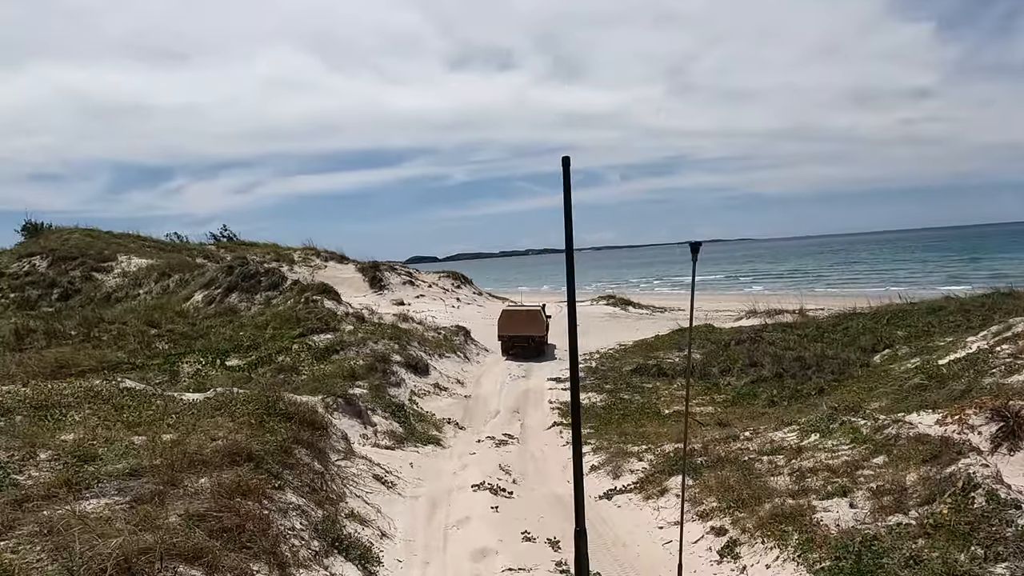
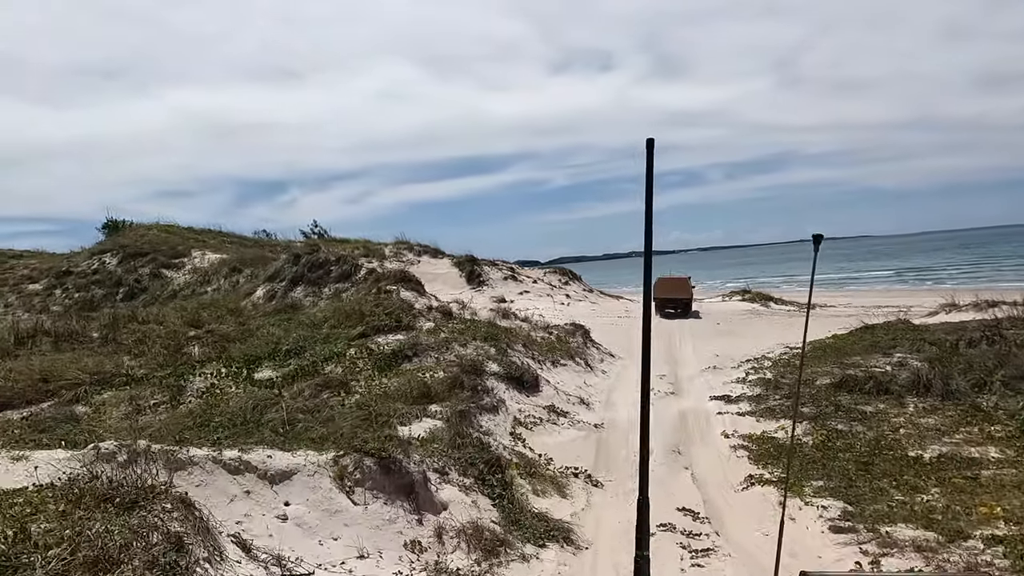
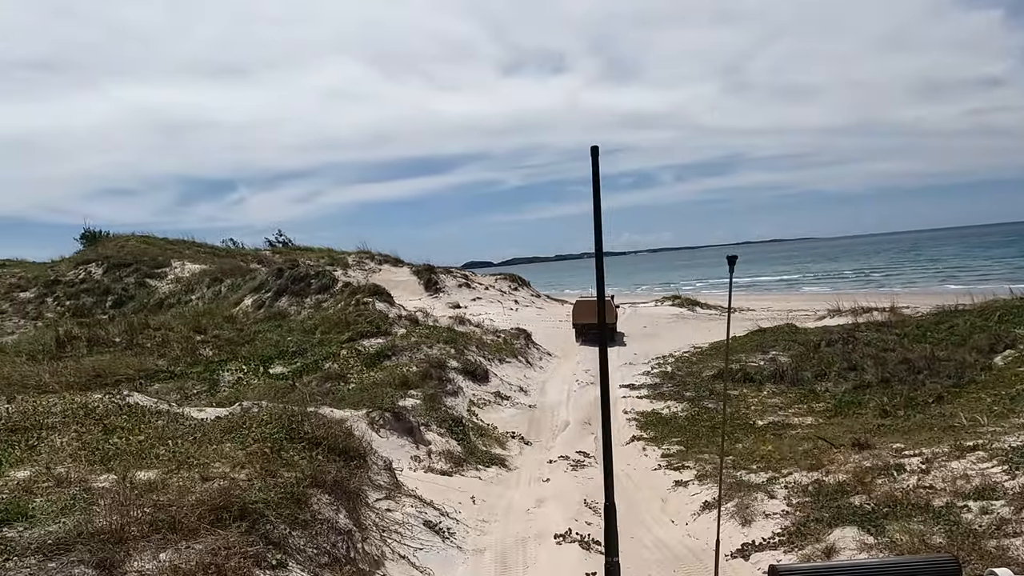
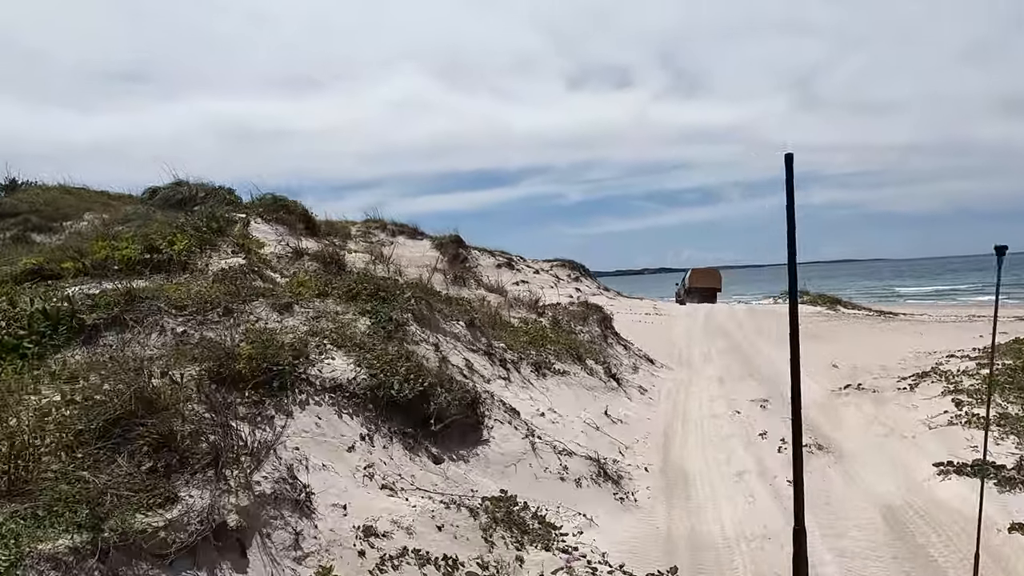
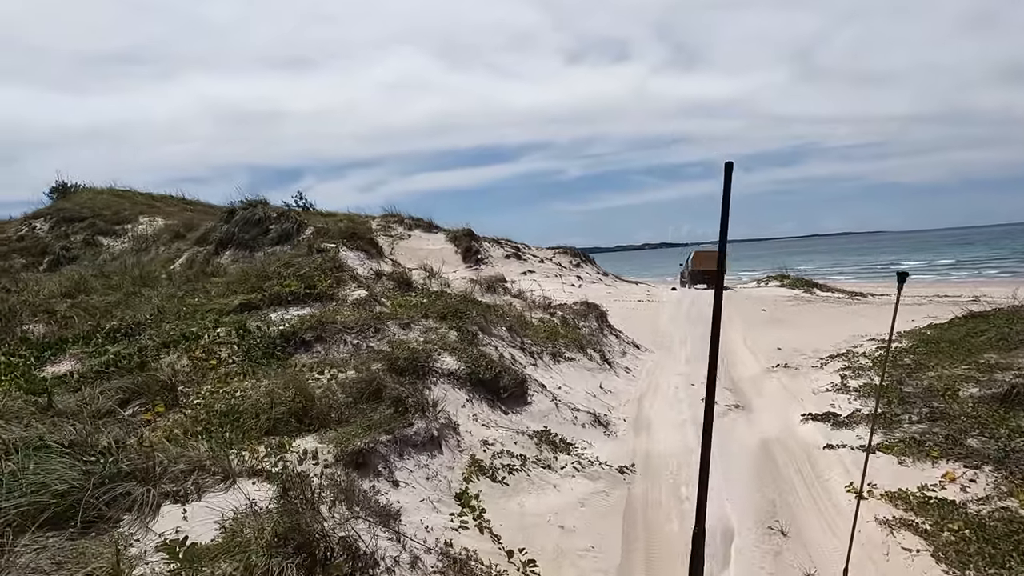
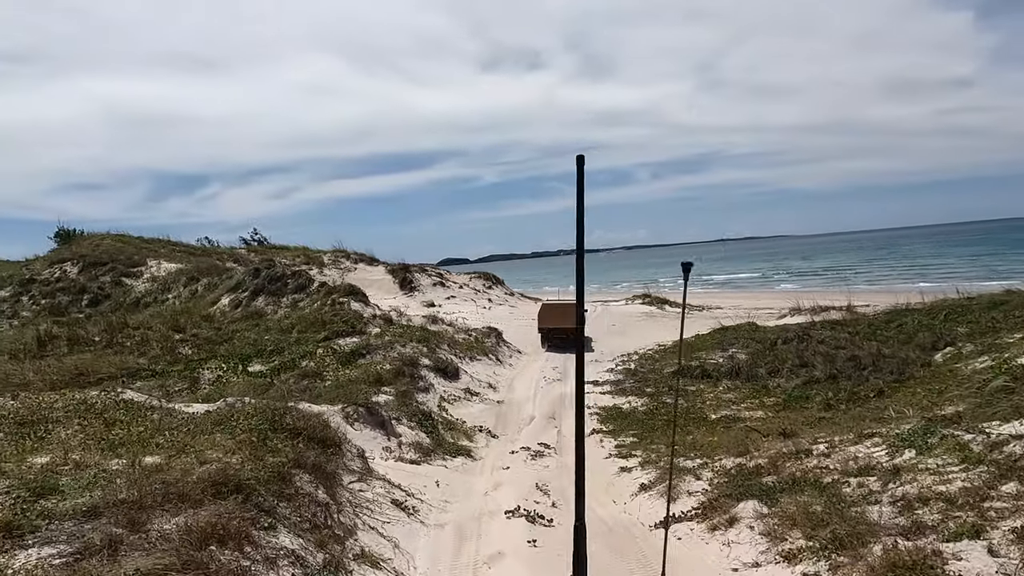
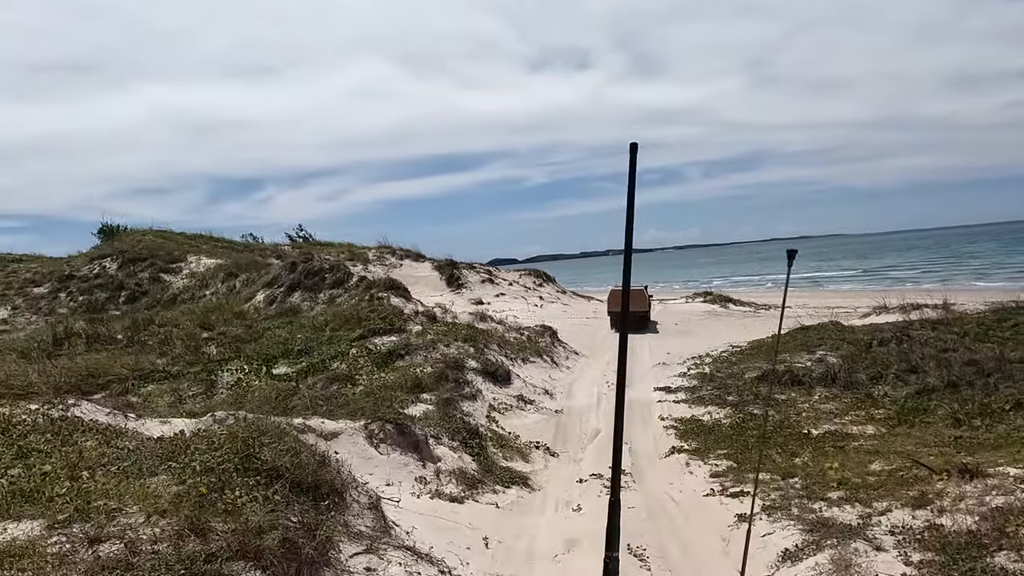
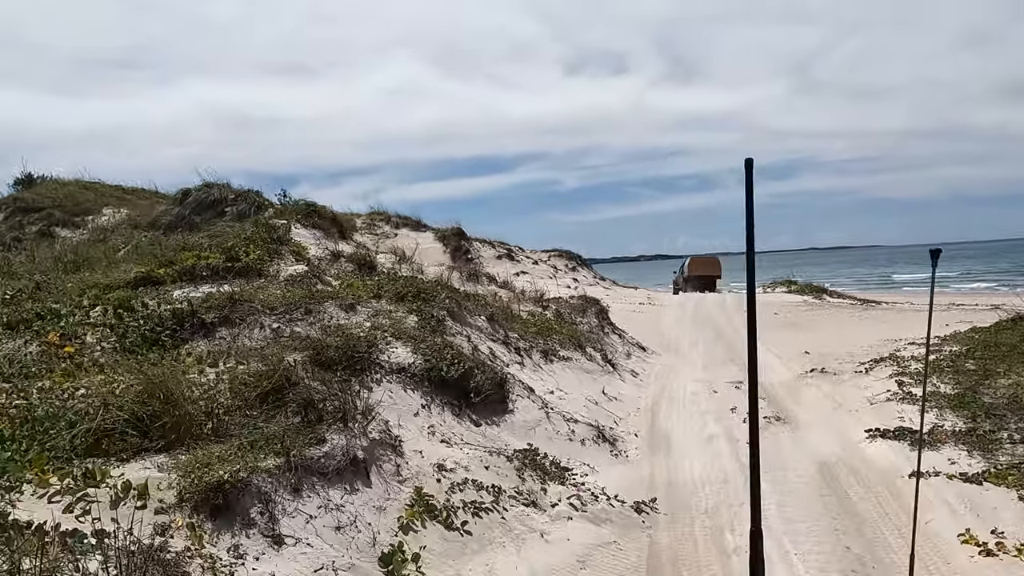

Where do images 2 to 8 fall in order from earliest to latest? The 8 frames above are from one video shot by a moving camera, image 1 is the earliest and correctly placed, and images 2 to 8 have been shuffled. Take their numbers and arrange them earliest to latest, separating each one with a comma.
6, 3, 7, 2, 5, 8, 4
